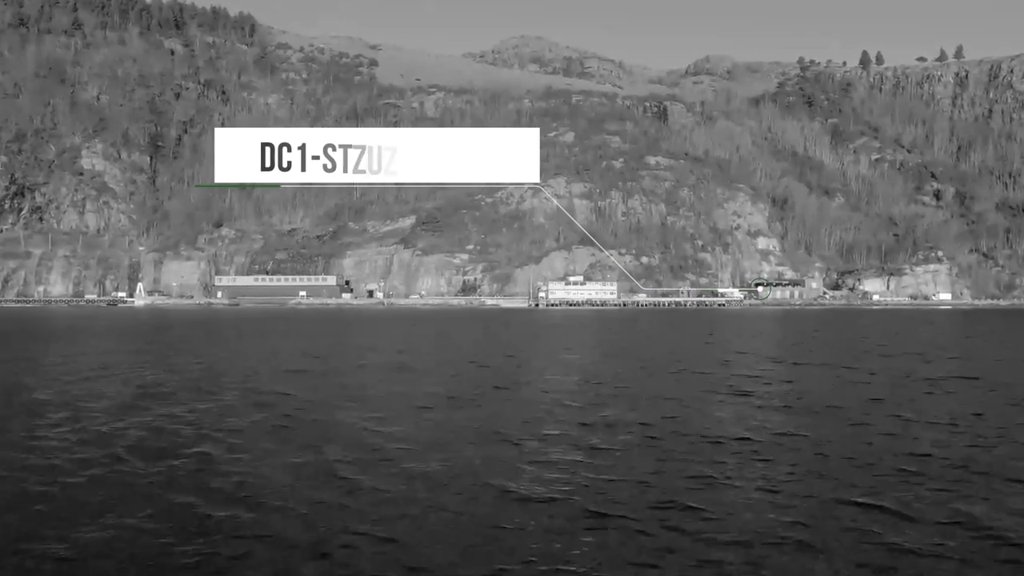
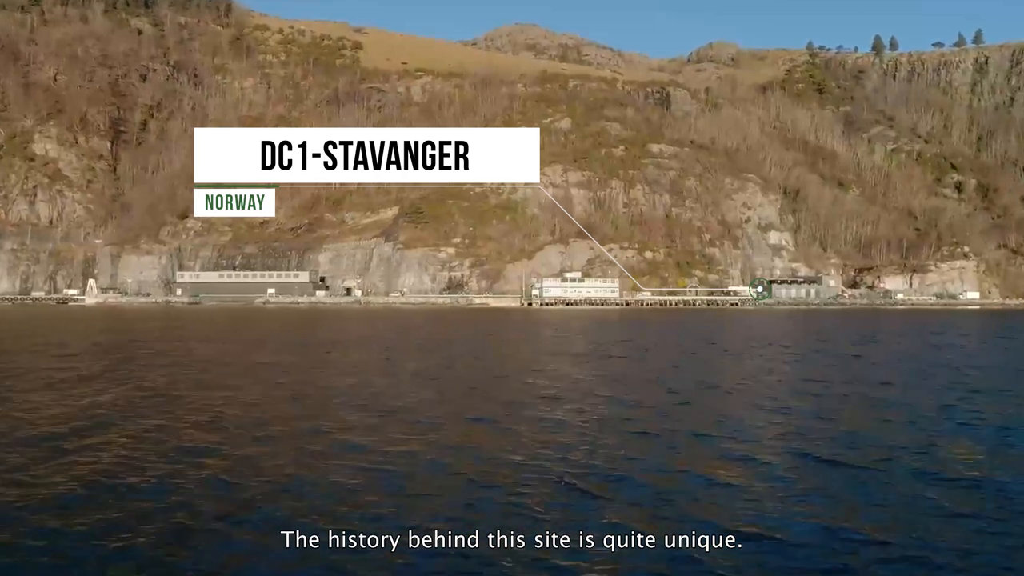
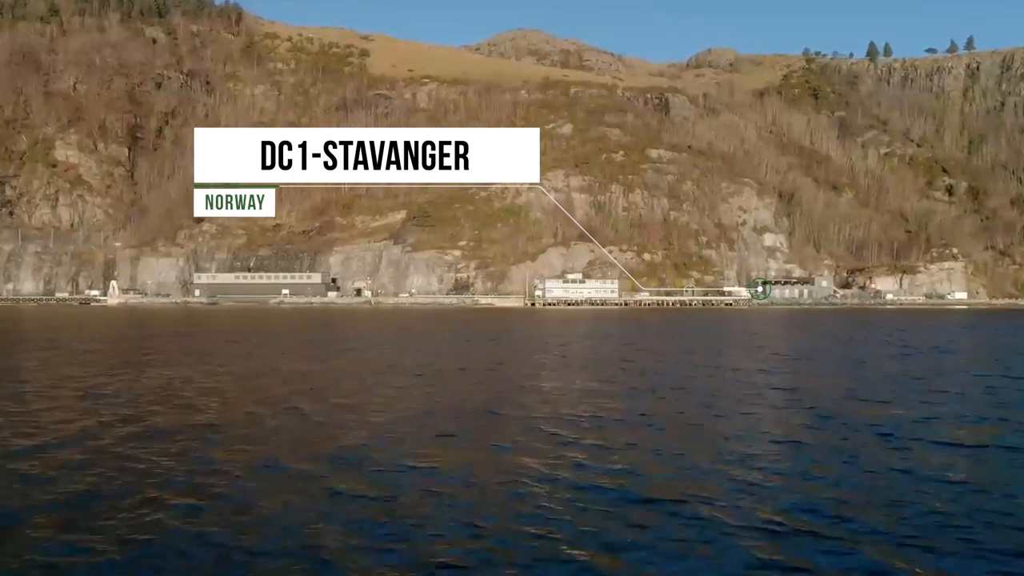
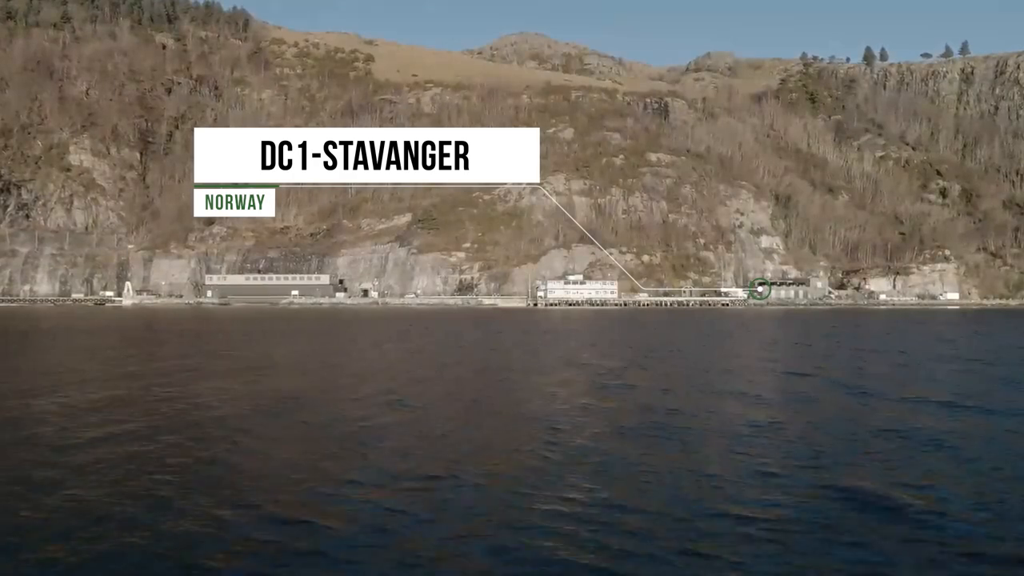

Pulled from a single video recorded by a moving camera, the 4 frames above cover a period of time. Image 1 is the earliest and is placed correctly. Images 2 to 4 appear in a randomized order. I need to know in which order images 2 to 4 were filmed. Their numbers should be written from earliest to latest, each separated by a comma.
4, 3, 2
